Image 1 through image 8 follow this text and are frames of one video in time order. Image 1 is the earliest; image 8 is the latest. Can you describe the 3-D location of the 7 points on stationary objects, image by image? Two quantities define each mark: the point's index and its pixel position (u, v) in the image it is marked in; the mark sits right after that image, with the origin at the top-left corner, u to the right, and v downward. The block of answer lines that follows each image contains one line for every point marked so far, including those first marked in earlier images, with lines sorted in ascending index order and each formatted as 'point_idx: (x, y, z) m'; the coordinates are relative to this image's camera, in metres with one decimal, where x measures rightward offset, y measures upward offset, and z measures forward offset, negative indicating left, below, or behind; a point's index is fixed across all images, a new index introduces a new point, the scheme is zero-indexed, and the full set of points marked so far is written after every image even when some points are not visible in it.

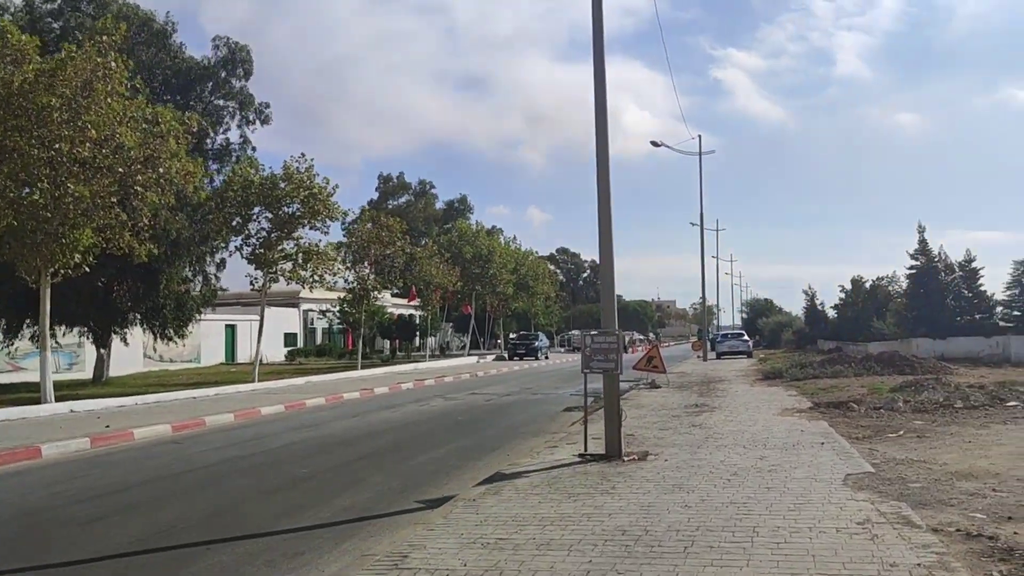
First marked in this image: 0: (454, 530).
0: (-0.5, -2.1, +7.8) m
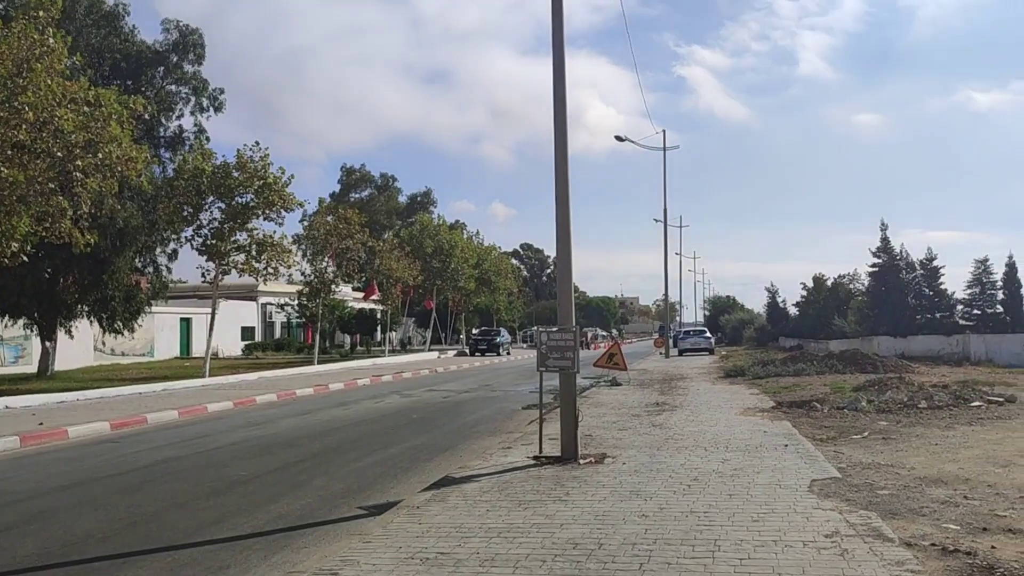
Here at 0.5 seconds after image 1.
0: (-1.0, -2.1, +7.1) m
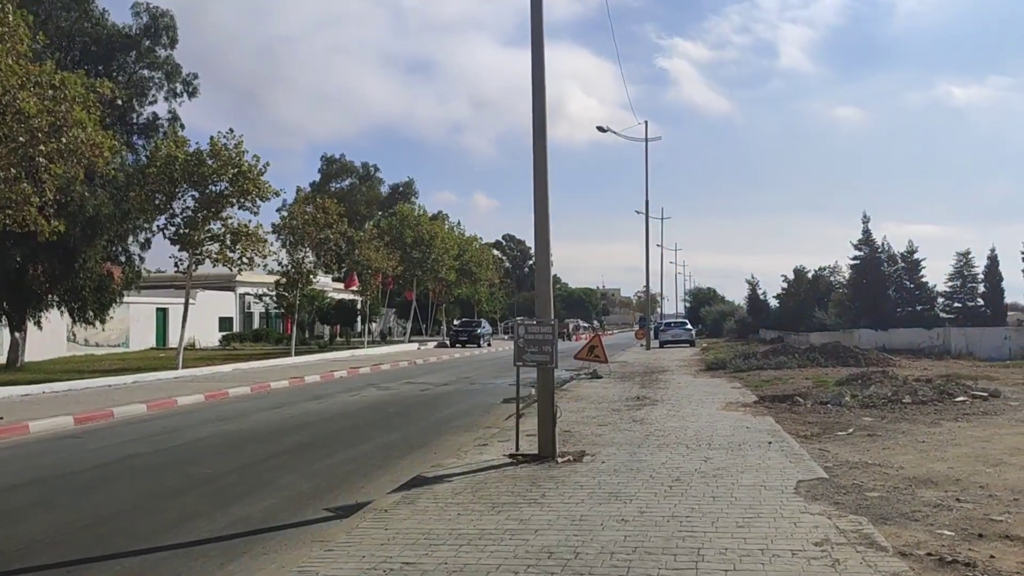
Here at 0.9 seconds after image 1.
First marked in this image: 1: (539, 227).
0: (-1.2, -2.0, +6.7) m
1: (+0.3, +0.7, +10.8) m
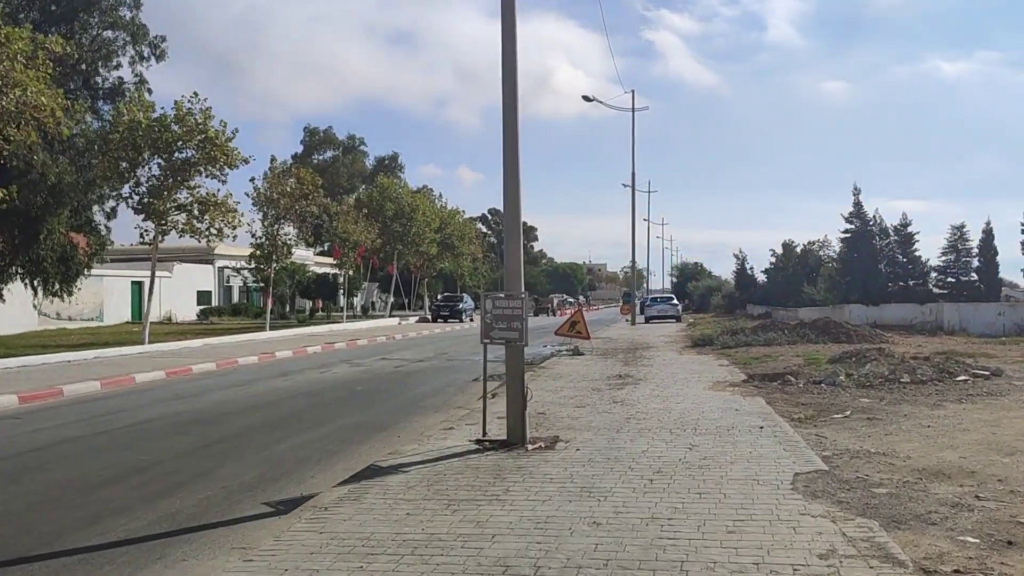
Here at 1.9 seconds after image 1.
0: (-1.5, -1.8, +5.7) m
1: (0.0, +1.1, +9.7) m
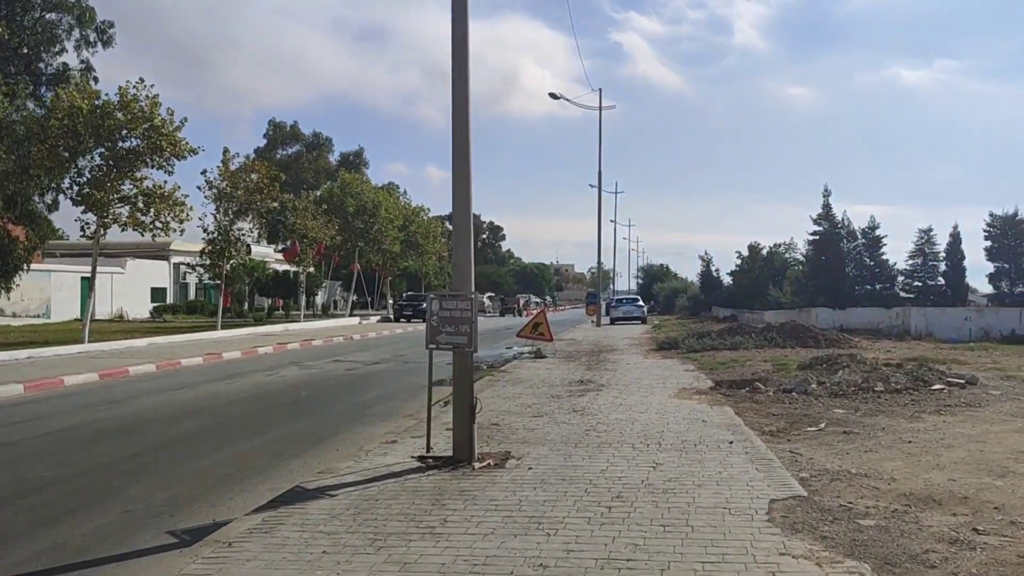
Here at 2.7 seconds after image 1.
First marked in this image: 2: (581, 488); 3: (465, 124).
0: (-1.9, -1.7, +4.7) m
1: (-0.5, +1.1, +8.8) m
2: (+0.6, -1.7, +7.4) m
3: (-0.5, +1.7, +8.9) m
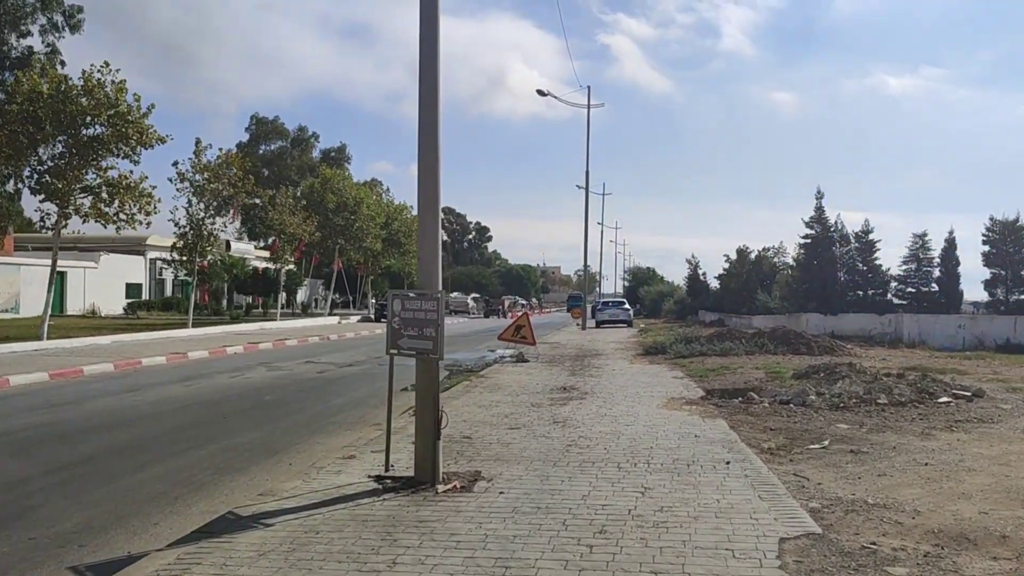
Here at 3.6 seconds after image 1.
0: (-2.1, -1.7, +3.6) m
1: (-0.8, +1.1, +7.8) m
2: (+0.3, -1.6, +6.4) m
3: (-0.7, +1.7, +7.8) m
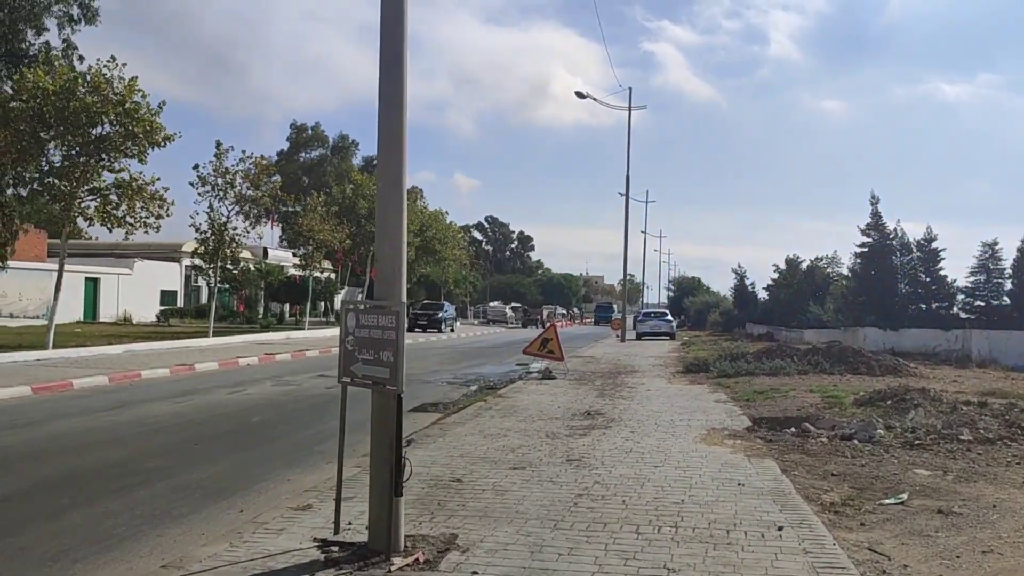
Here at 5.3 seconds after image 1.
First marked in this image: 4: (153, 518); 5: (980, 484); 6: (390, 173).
0: (-2.4, -1.7, +1.9) m
1: (-0.9, +1.0, +6.0) m
2: (+0.2, -1.7, +4.5) m
3: (-0.8, +1.6, +6.1) m
4: (-3.1, -2.0, +7.7) m
5: (+4.4, -1.8, +8.3) m
6: (-0.8, +0.8, +6.0) m
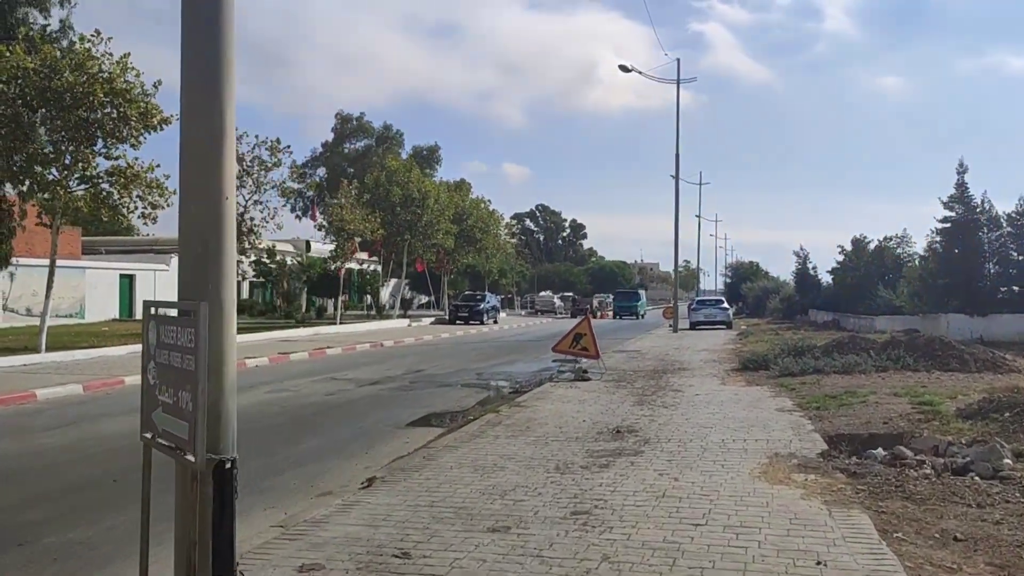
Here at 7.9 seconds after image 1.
0: (-3.0, -1.8, -0.5) m
1: (-1.3, +1.1, +3.5) m
2: (-0.3, -1.7, +2.0) m
3: (-1.2, +1.6, +3.5) m
4: (-3.3, -1.9, +5.3) m
5: (+4.2, -1.7, +5.4) m
6: (-1.2, +0.8, +3.4) m
